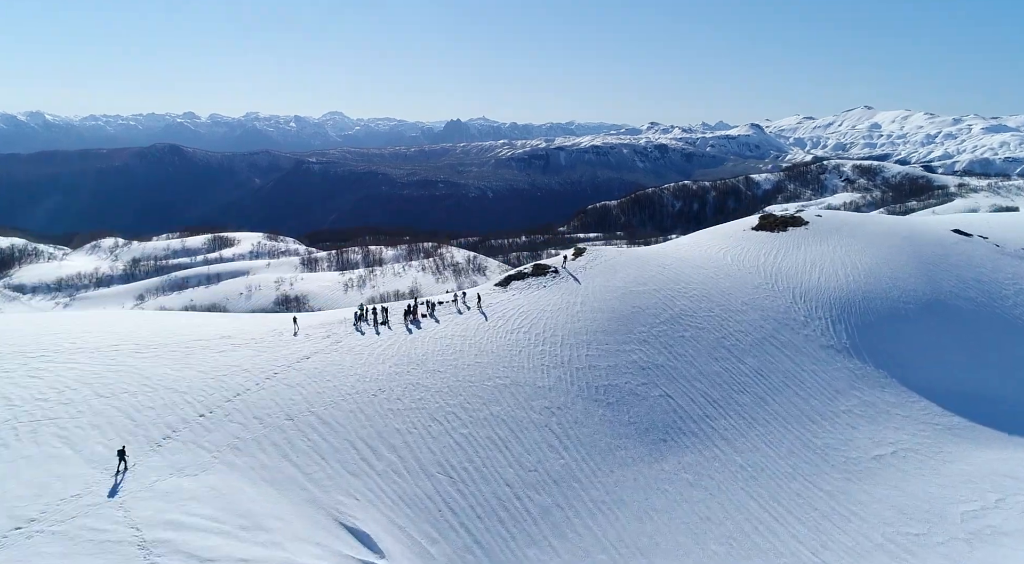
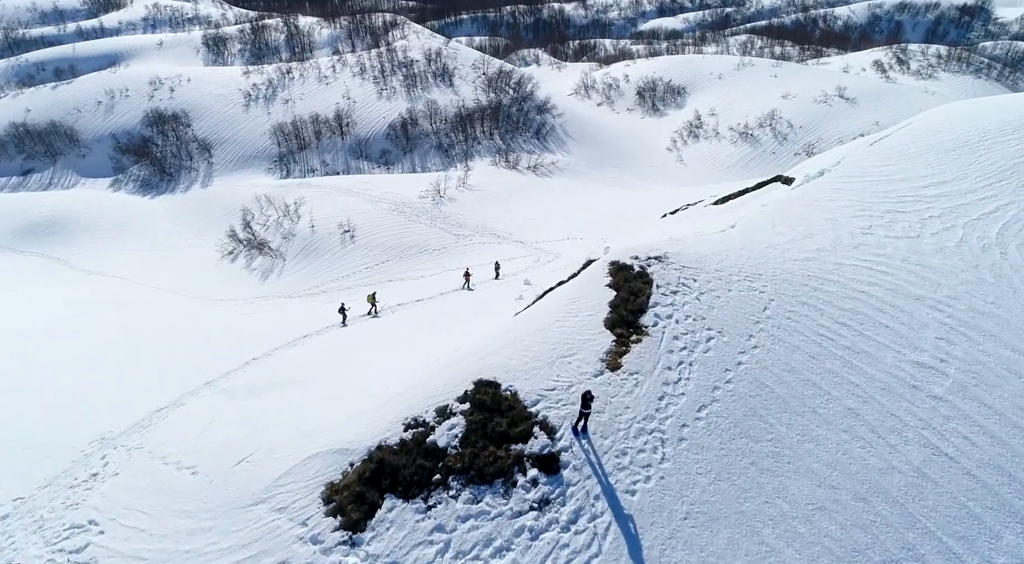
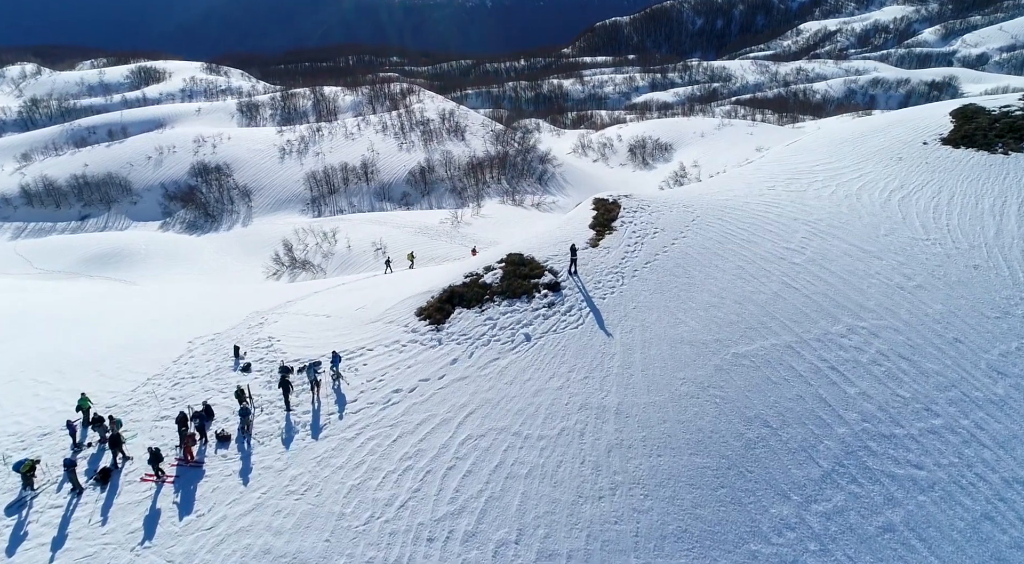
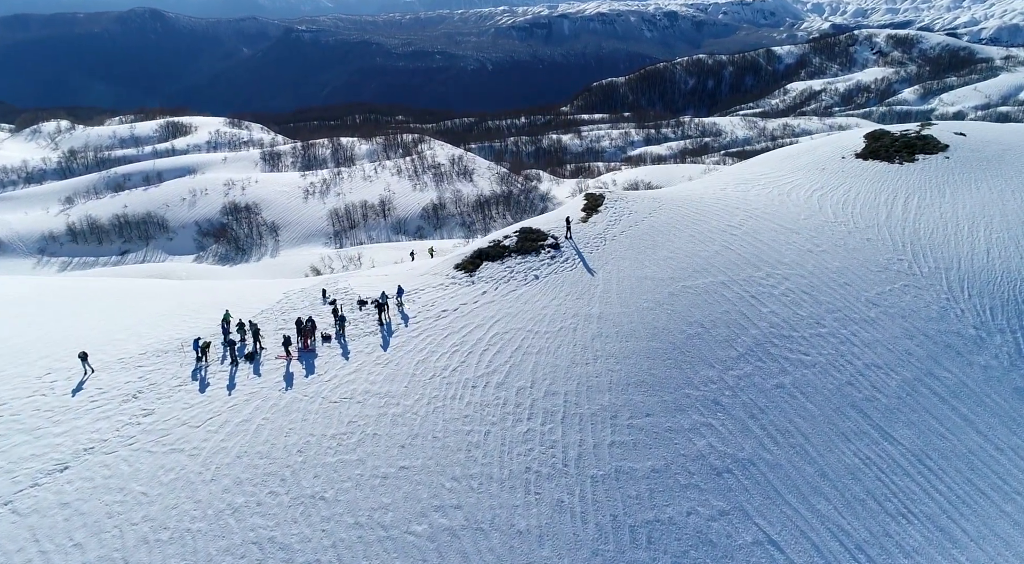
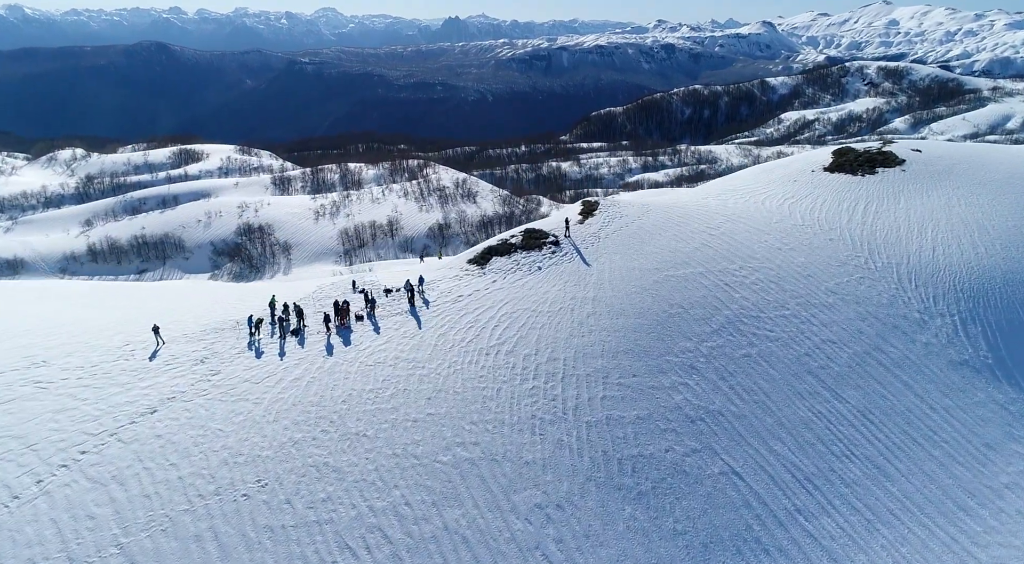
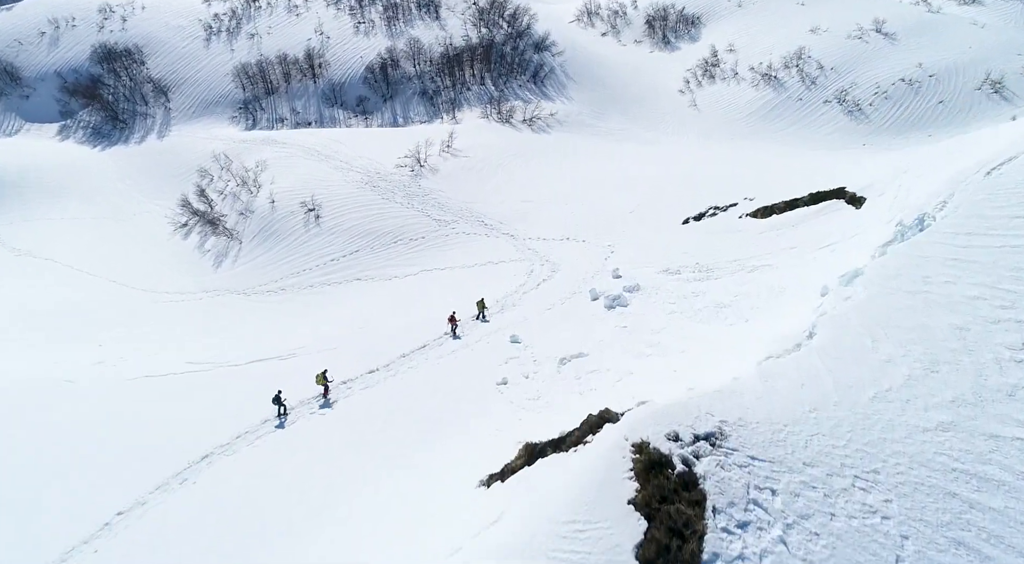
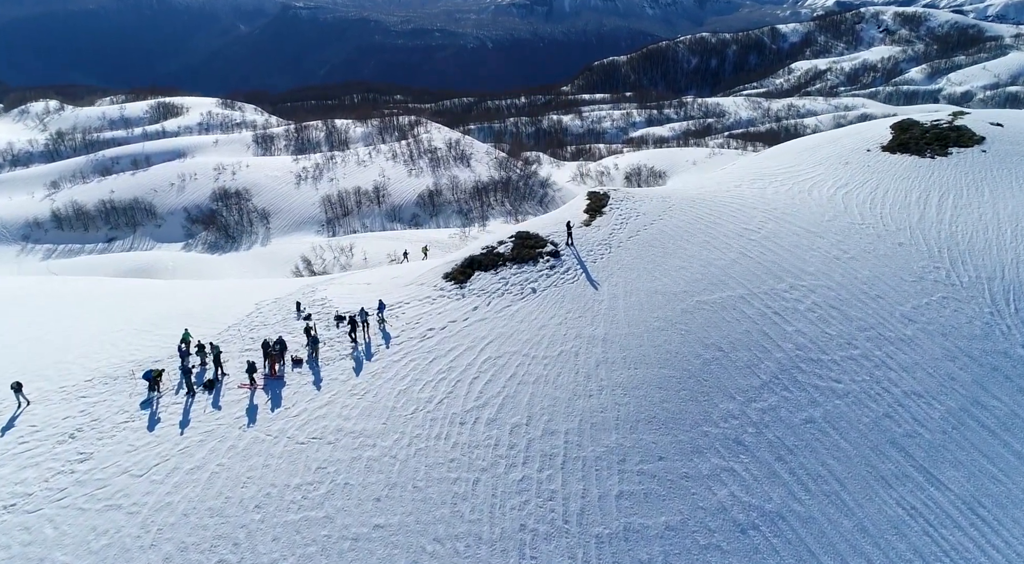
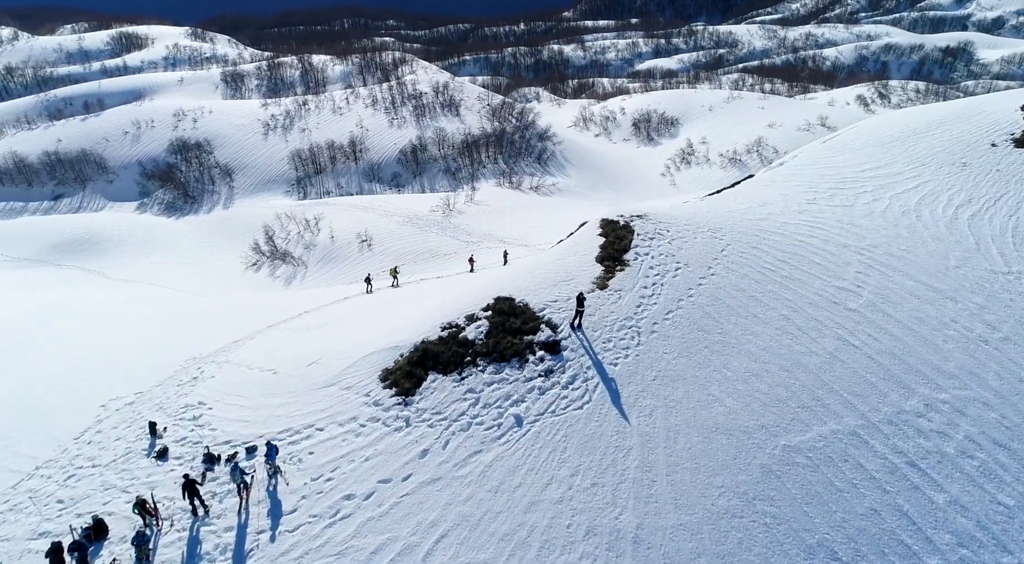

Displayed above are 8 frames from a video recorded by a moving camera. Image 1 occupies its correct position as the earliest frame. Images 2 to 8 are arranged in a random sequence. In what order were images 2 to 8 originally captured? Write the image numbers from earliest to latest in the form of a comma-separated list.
5, 4, 7, 3, 8, 2, 6
